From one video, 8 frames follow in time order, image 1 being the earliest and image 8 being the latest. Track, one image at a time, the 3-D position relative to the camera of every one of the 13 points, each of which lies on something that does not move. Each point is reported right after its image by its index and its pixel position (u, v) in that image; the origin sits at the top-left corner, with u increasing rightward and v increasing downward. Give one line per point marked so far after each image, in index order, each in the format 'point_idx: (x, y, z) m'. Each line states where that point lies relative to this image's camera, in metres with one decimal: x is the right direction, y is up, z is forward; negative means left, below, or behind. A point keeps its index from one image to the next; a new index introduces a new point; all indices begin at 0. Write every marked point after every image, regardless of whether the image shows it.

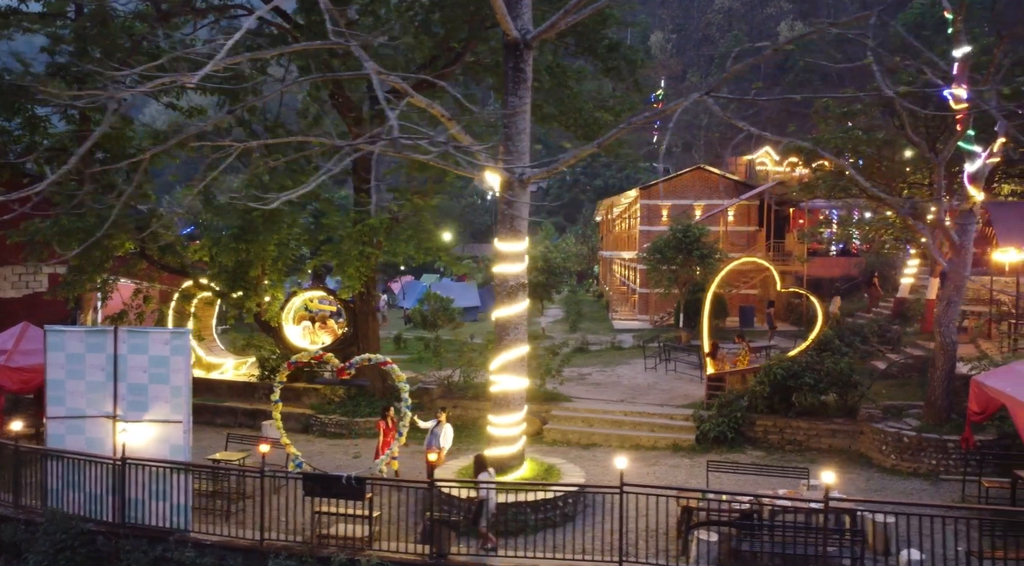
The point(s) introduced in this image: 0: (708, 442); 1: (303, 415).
0: (+3.5, -2.8, +16.6) m
1: (-4.5, -2.8, +19.8) m
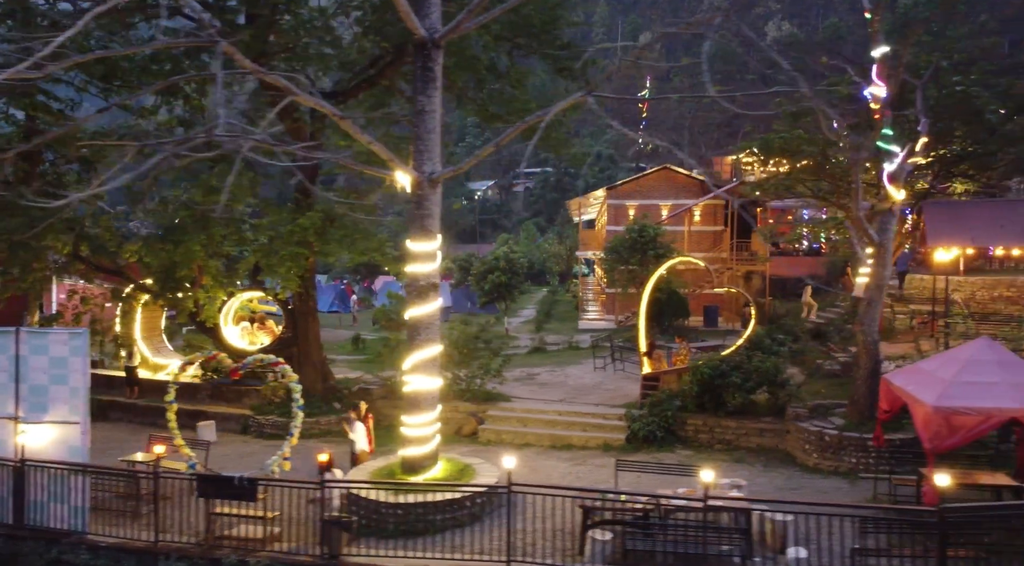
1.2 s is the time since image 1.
0: (+2.2, -2.8, +16.6) m
1: (-5.7, -2.8, +19.7) m
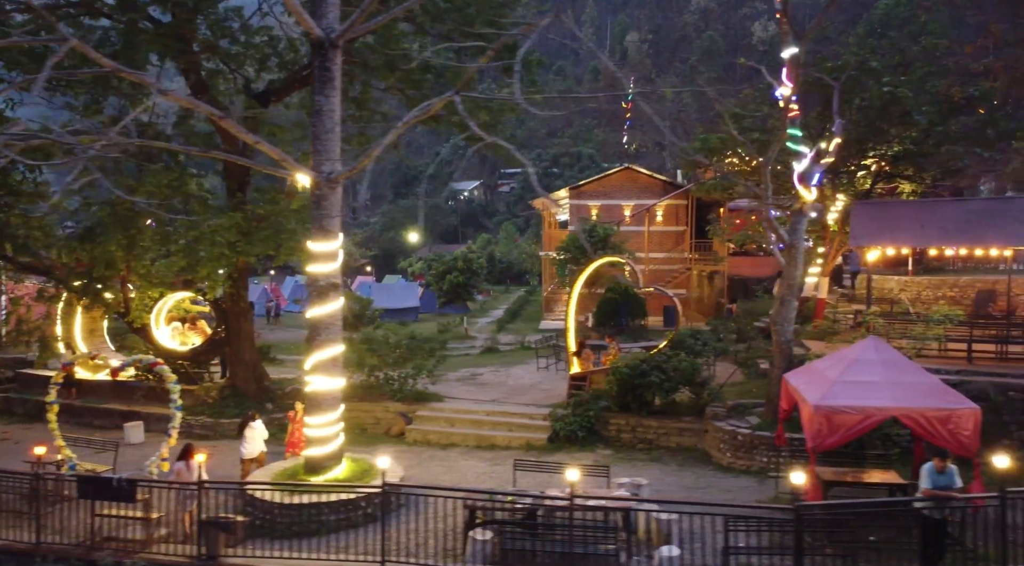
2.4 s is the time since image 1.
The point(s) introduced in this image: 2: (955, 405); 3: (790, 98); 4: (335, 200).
0: (+0.8, -2.8, +16.7) m
1: (-7.2, -2.8, +19.6) m
2: (+4.9, -1.4, +10.4) m
3: (+4.3, +2.9, +14.5) m
4: (-2.4, +1.1, +12.5) m
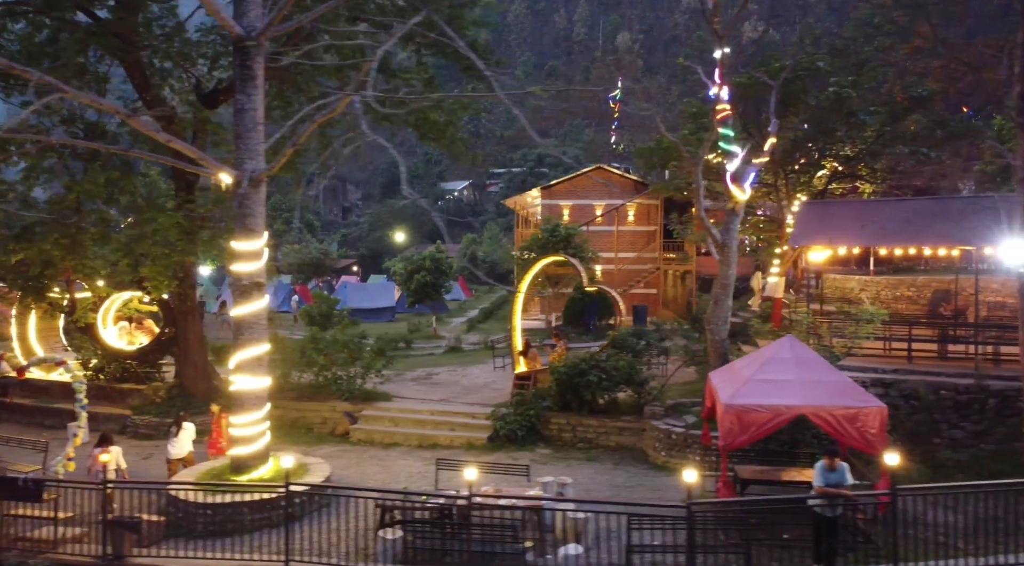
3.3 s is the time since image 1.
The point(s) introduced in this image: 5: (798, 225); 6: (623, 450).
0: (-0.2, -2.8, +16.7) m
1: (-8.3, -2.8, +19.6) m
2: (+3.9, -1.3, +10.4) m
3: (+3.3, +2.9, +14.6) m
4: (-3.4, +1.1, +12.5) m
5: (+5.5, +1.1, +17.7) m
6: (+1.9, -2.9, +16.2) m
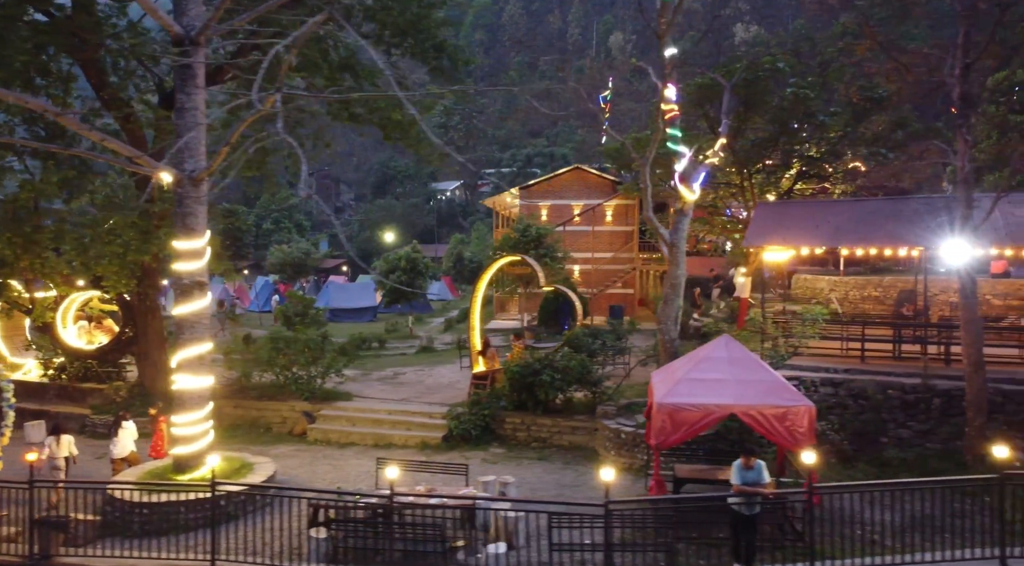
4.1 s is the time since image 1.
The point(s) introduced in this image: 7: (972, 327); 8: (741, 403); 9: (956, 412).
0: (-1.0, -2.8, +16.7) m
1: (-9.1, -2.8, +19.5) m
2: (+3.1, -1.3, +10.5) m
3: (+2.5, +2.9, +14.6) m
4: (-4.2, +1.1, +12.4) m
5: (+4.6, +1.1, +17.7) m
6: (+1.1, -2.9, +16.2) m
7: (+6.5, -0.6, +13.2) m
8: (+2.6, -1.4, +10.5) m
9: (+6.9, -2.0, +14.5) m
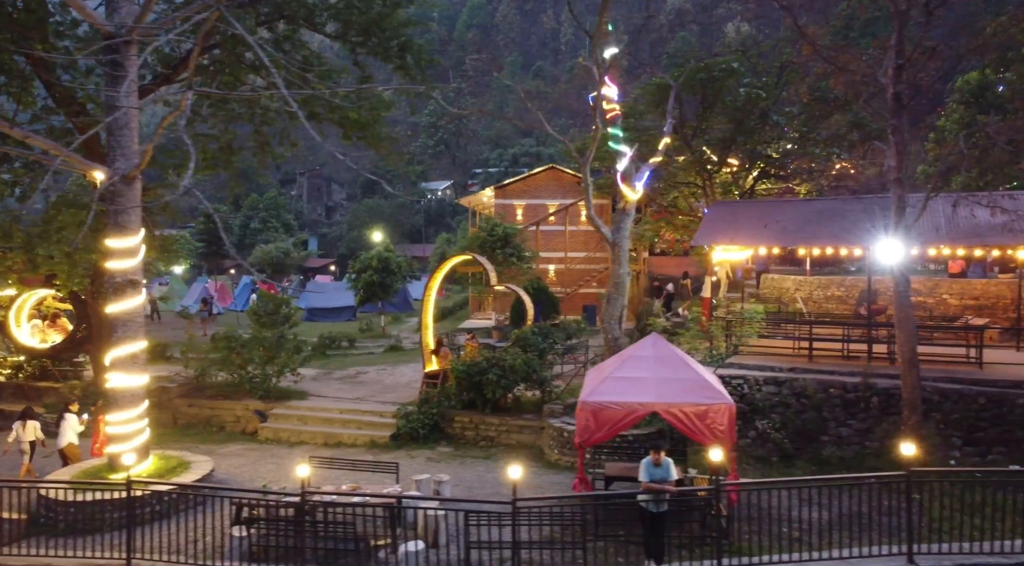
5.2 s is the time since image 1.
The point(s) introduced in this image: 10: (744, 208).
0: (-2.0, -2.8, +16.7) m
1: (-10.1, -2.8, +19.4) m
2: (+2.3, -1.3, +10.5) m
3: (+1.6, +2.9, +14.6) m
4: (-5.1, +1.2, +12.4) m
5: (+3.7, +1.2, +17.8) m
6: (+0.2, -2.9, +16.2) m
7: (+5.6, -0.6, +13.3) m
8: (+1.7, -1.3, +10.5) m
9: (+6.0, -2.0, +14.6) m
10: (+4.4, +1.4, +17.8) m
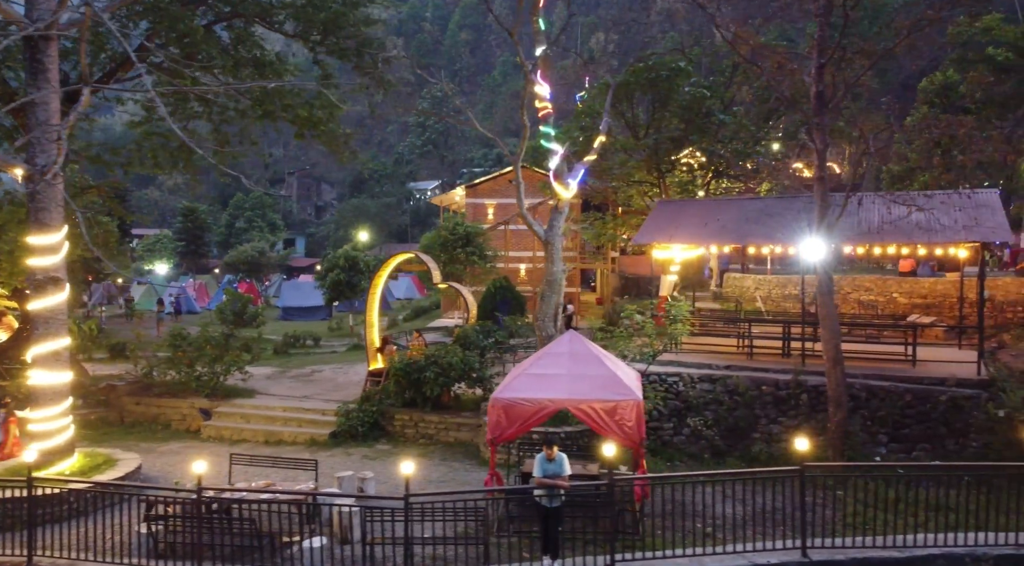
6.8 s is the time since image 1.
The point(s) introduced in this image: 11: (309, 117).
0: (-3.1, -2.7, +16.7) m
1: (-11.2, -2.7, +19.3) m
2: (+1.2, -1.3, +10.6) m
3: (+0.5, +3.0, +14.7) m
4: (-6.1, +1.2, +12.4) m
5: (+2.6, +1.2, +17.9) m
6: (-0.9, -2.8, +16.3) m
7: (+4.6, -0.5, +13.4) m
8: (+0.7, -1.3, +10.6) m
9: (+5.0, -2.0, +14.7) m
10: (+3.3, +1.5, +17.9) m
11: (-4.3, +3.6, +19.9) m
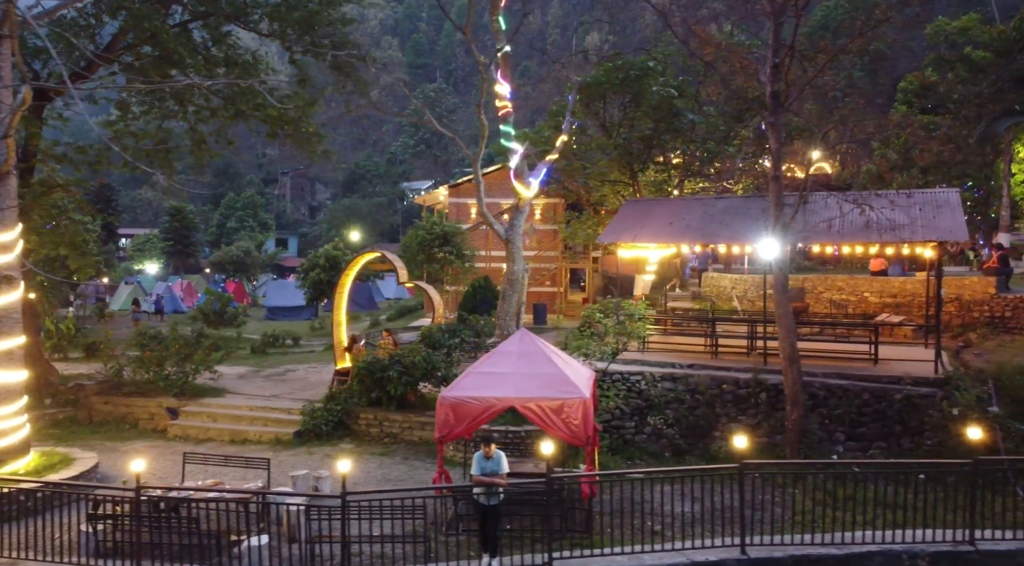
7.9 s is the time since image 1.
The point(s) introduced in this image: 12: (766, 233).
0: (-3.7, -2.7, +16.7) m
1: (-11.9, -2.7, +19.3) m
2: (+0.6, -1.3, +10.6) m
3: (-0.1, +3.0, +14.7) m
4: (-6.7, +1.2, +12.4) m
5: (+2.0, +1.2, +17.9) m
6: (-1.5, -2.8, +16.3) m
7: (+4.0, -0.5, +13.4) m
8: (+0.1, -1.3, +10.6) m
9: (+4.3, -2.0, +14.7) m
10: (+2.7, +1.5, +17.9) m
11: (-5.0, +3.6, +19.9) m
12: (+4.4, +0.9, +16.1) m
